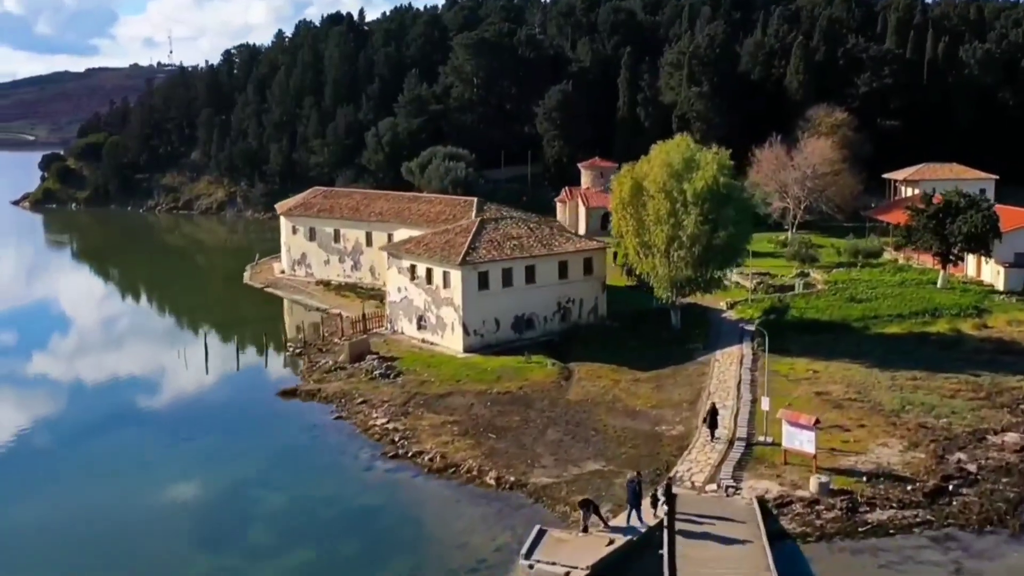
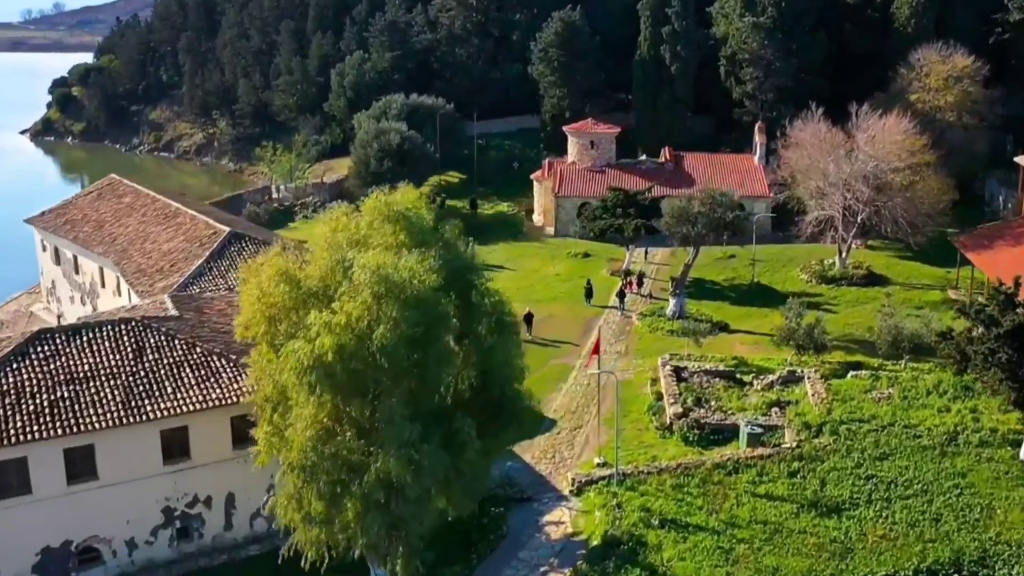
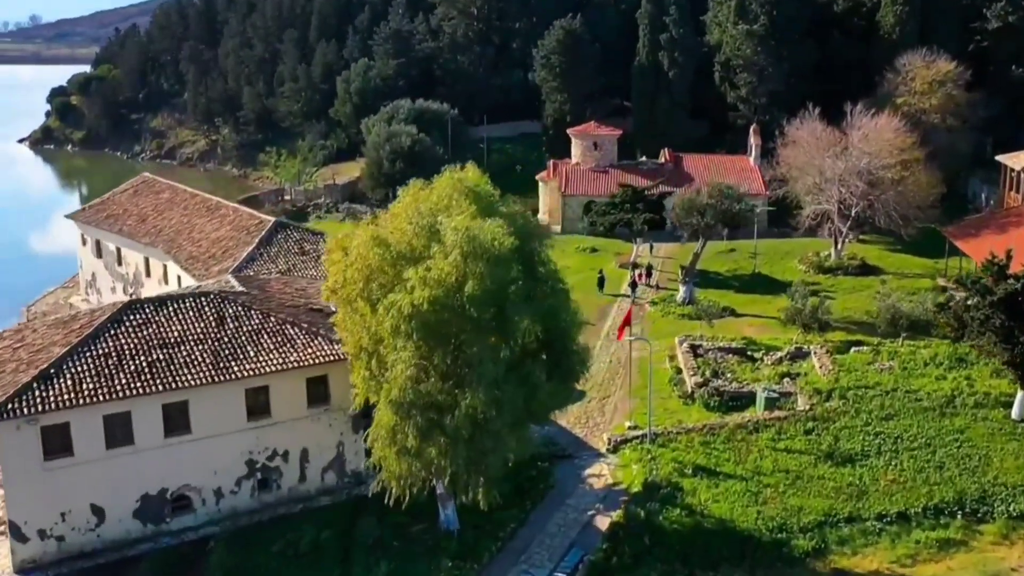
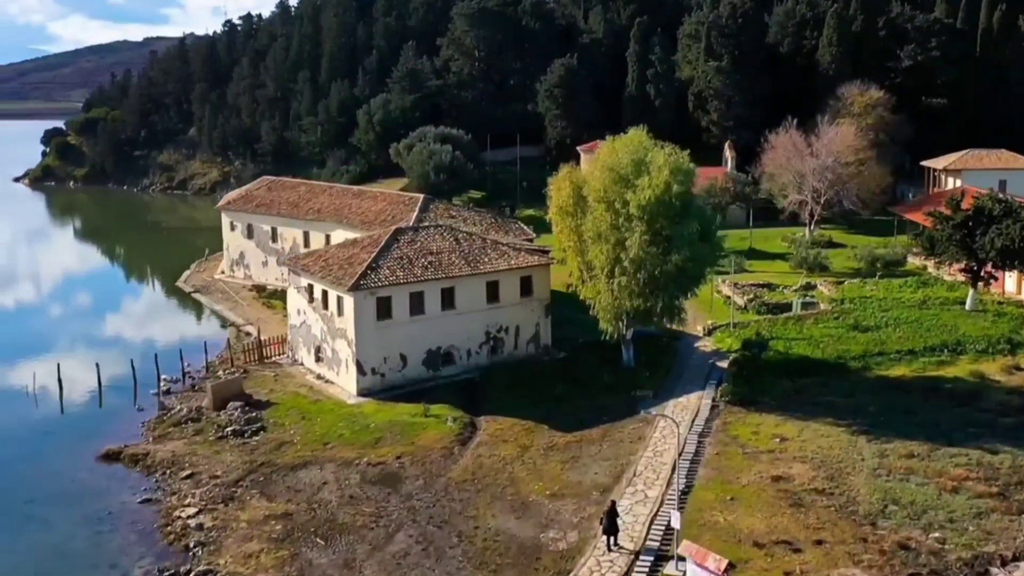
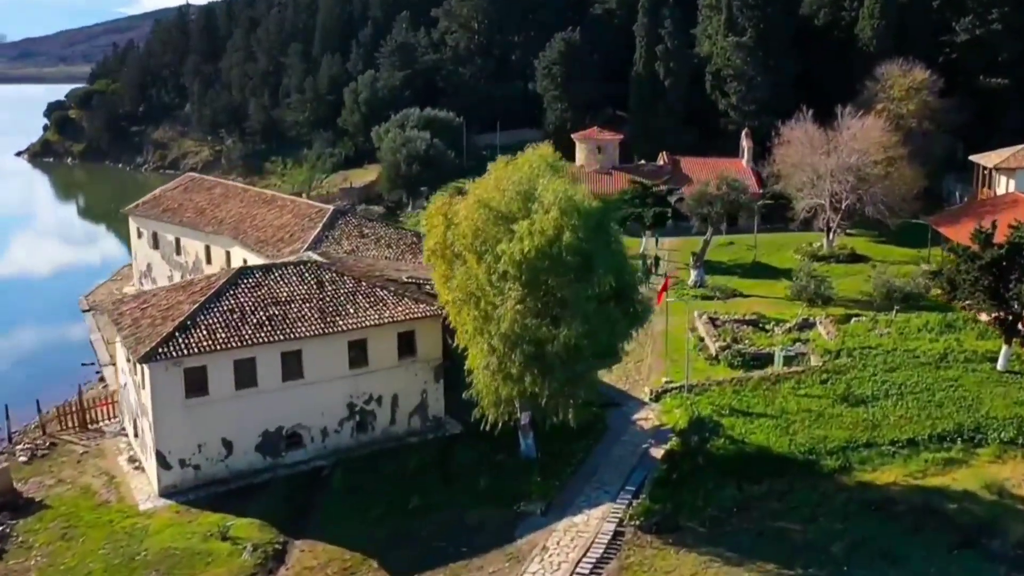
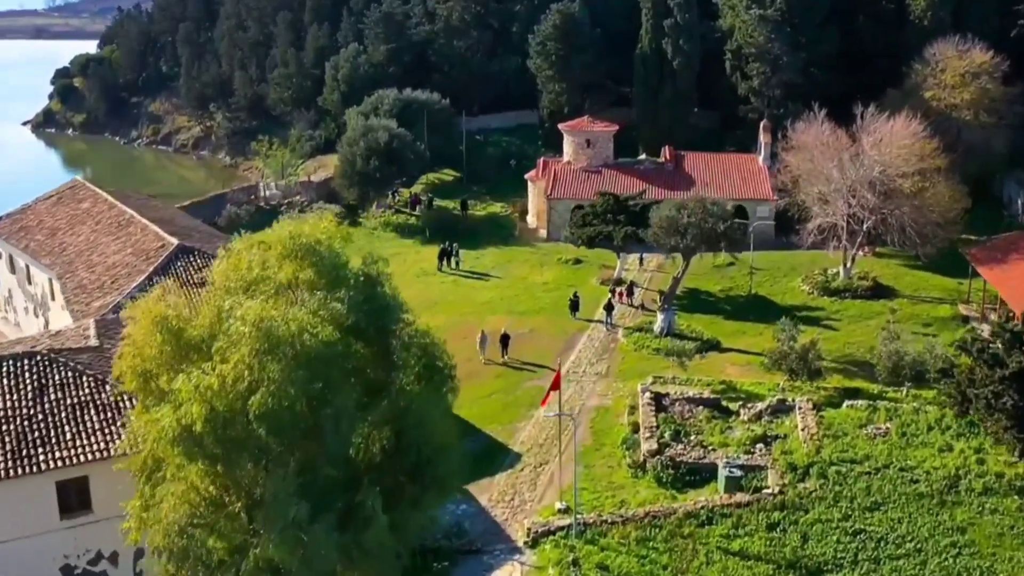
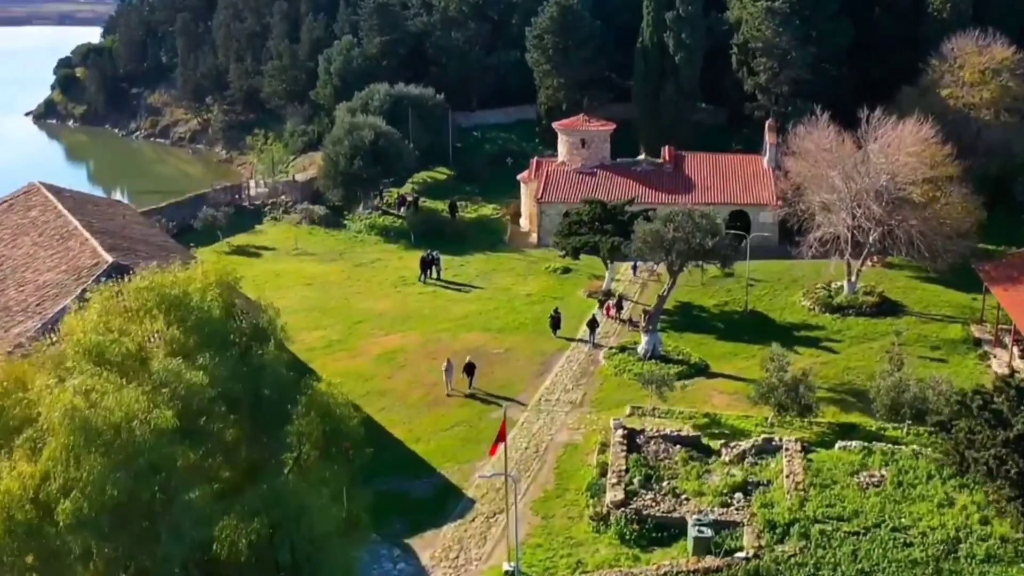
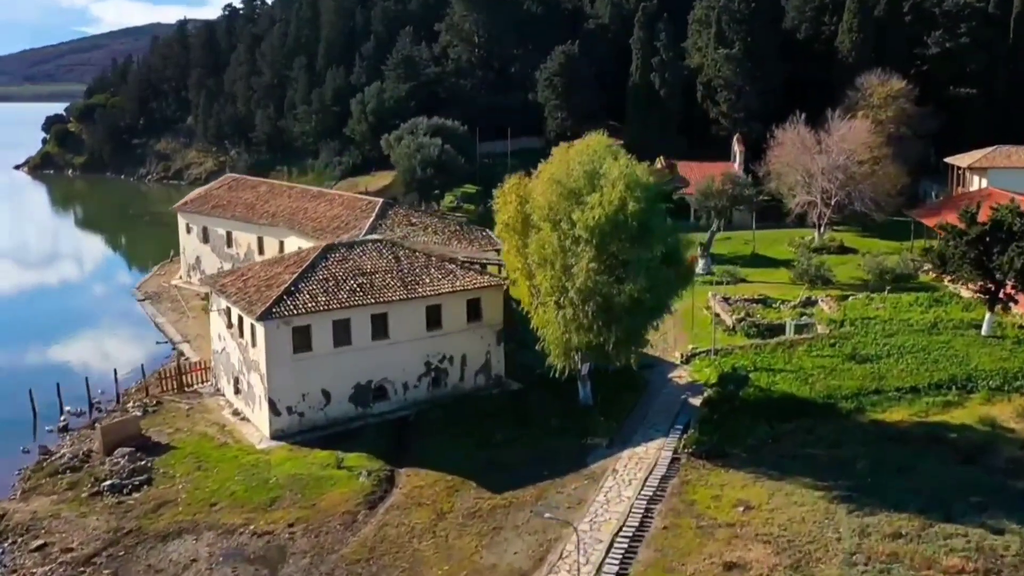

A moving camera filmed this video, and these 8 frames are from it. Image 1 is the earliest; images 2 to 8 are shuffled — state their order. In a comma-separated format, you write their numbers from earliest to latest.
4, 8, 5, 3, 2, 6, 7
